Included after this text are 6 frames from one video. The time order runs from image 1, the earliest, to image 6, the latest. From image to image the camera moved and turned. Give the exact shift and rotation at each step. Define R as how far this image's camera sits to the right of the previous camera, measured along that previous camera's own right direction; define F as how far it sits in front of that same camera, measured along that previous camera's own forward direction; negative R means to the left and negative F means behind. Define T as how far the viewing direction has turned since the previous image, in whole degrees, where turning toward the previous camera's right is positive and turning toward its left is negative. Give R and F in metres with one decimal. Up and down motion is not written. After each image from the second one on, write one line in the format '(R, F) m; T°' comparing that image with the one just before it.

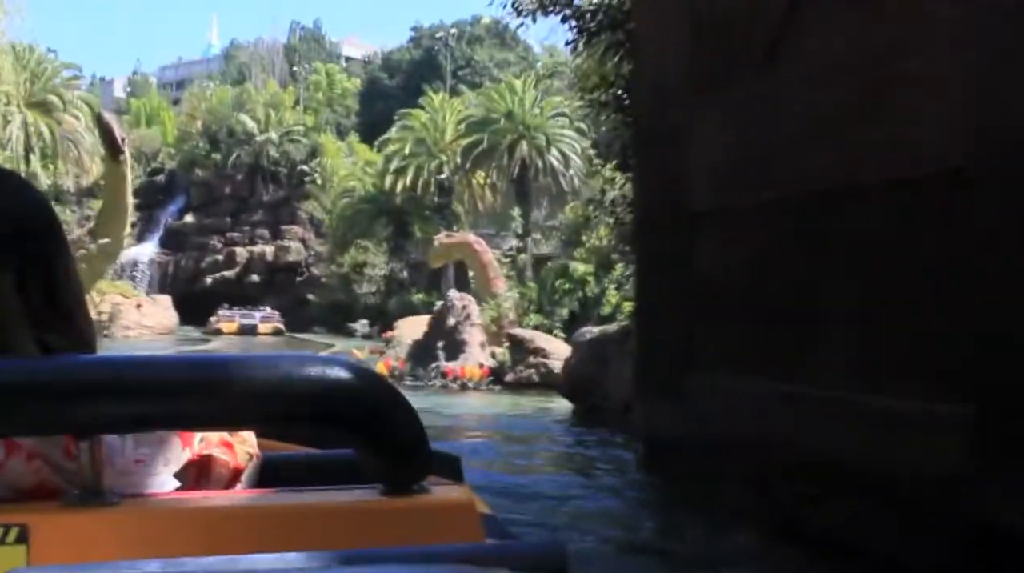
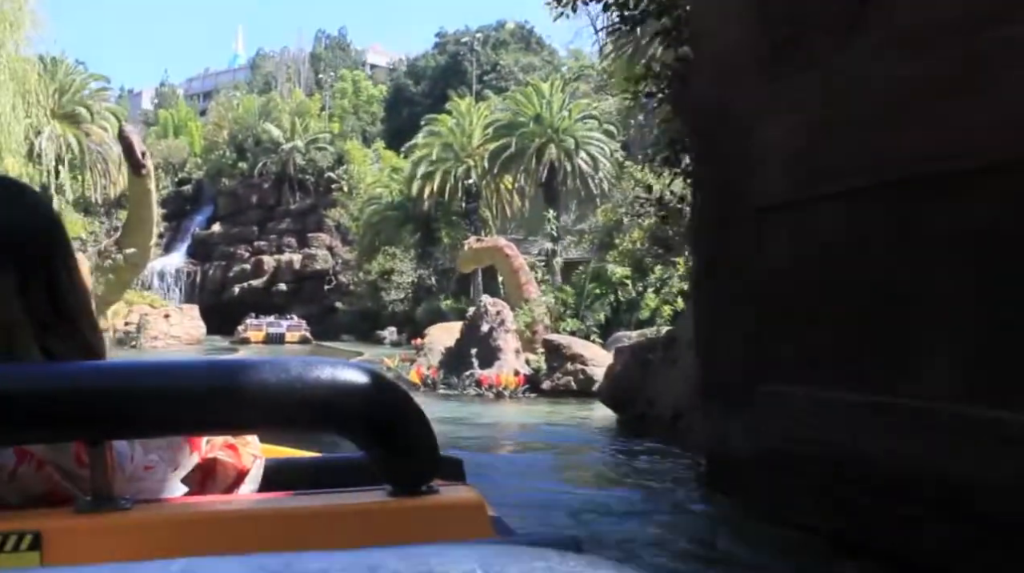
(-0.1, +0.3) m; -1°
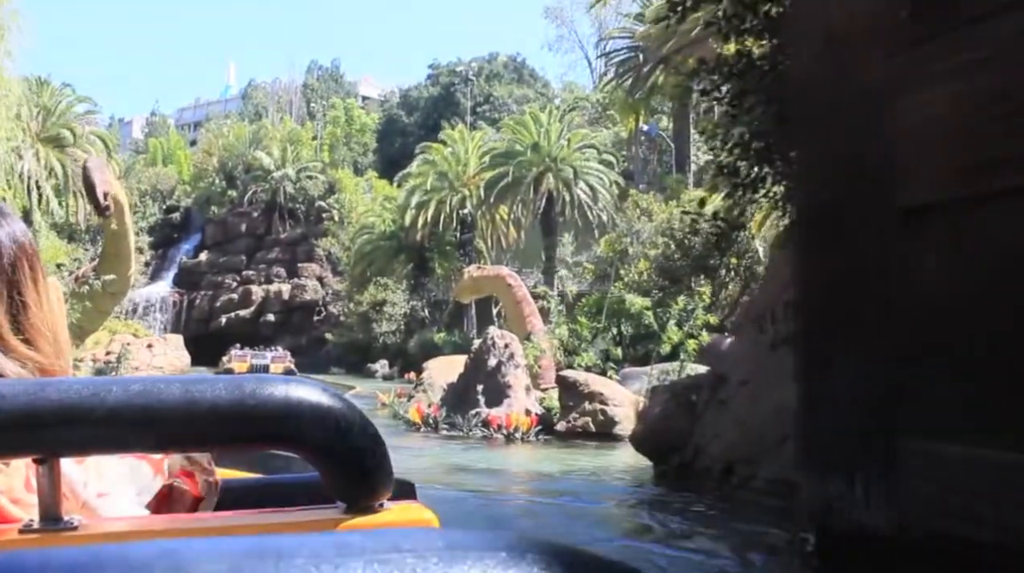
(-0.2, +0.9) m; +1°
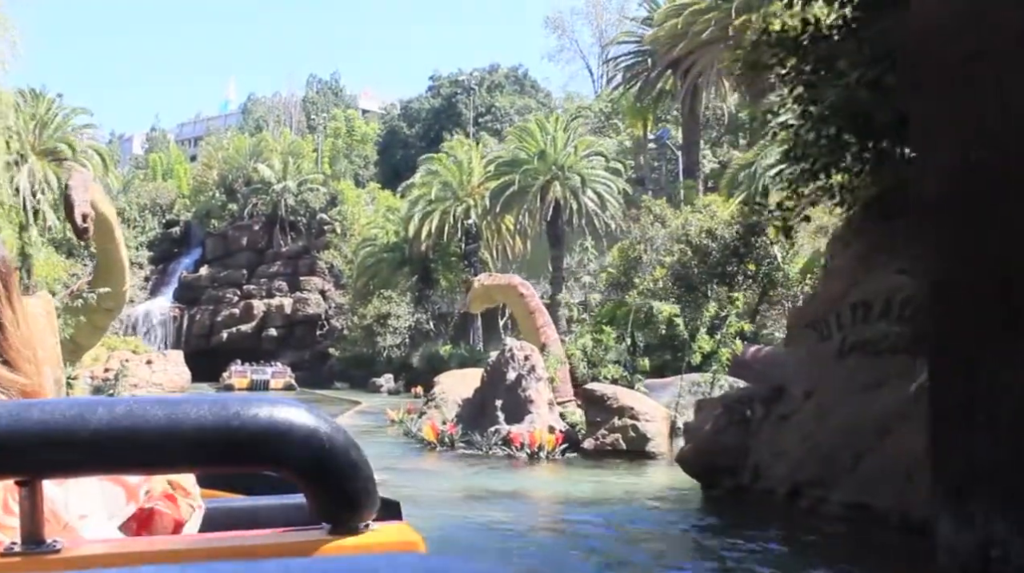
(-0.1, +0.6) m; 0°
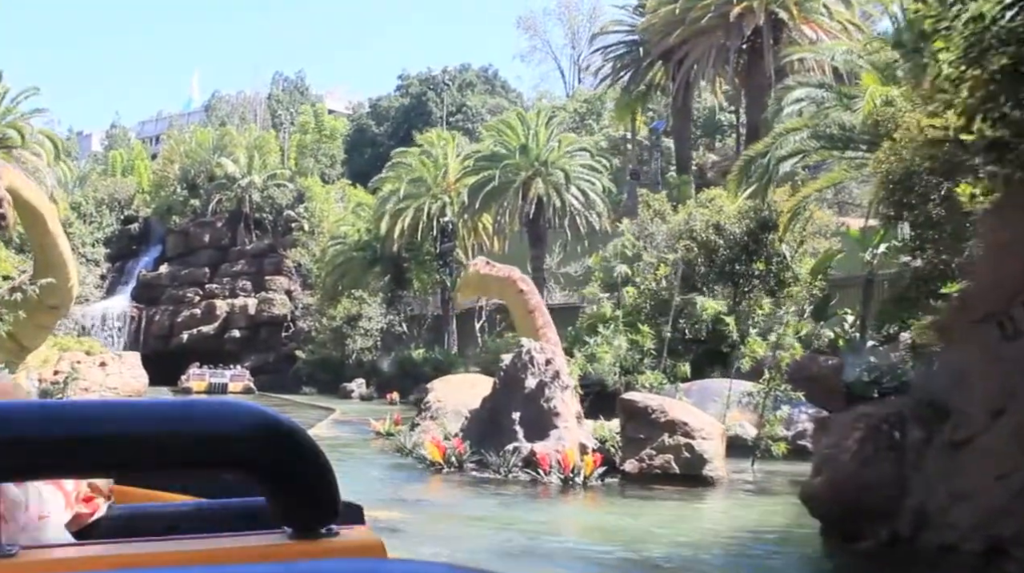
(-0.3, +1.4) m; +2°
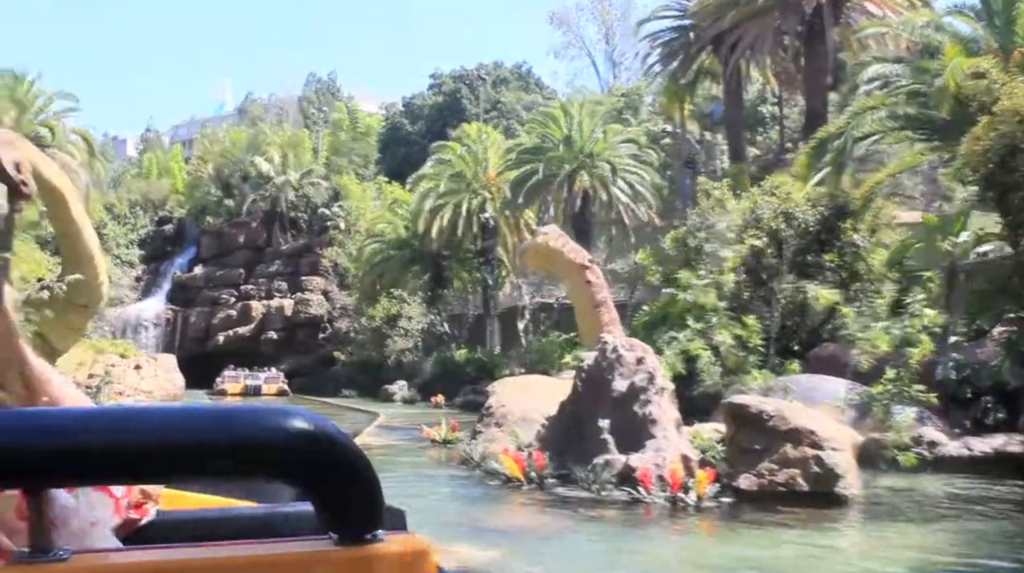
(-0.3, +0.9) m; -2°
